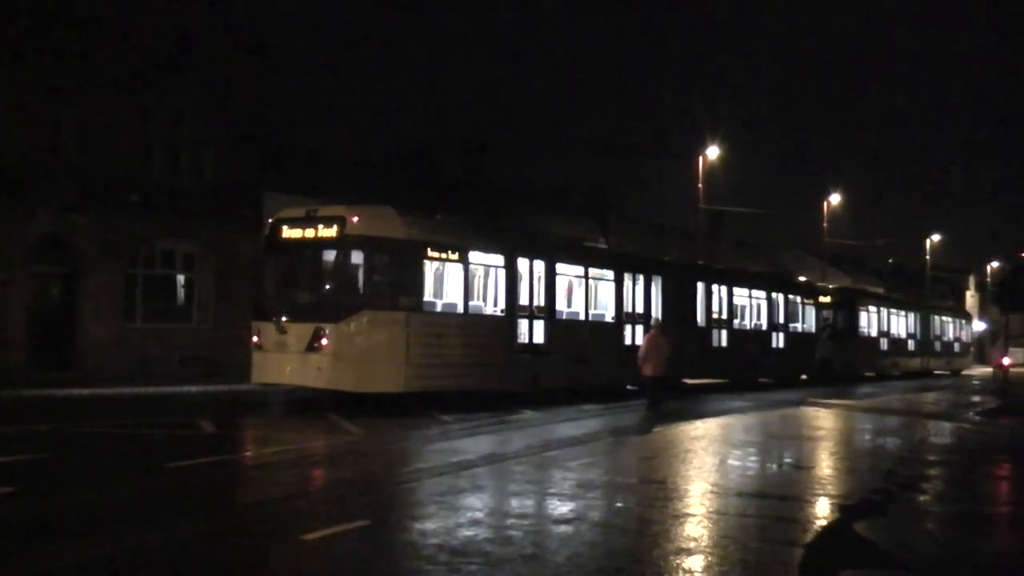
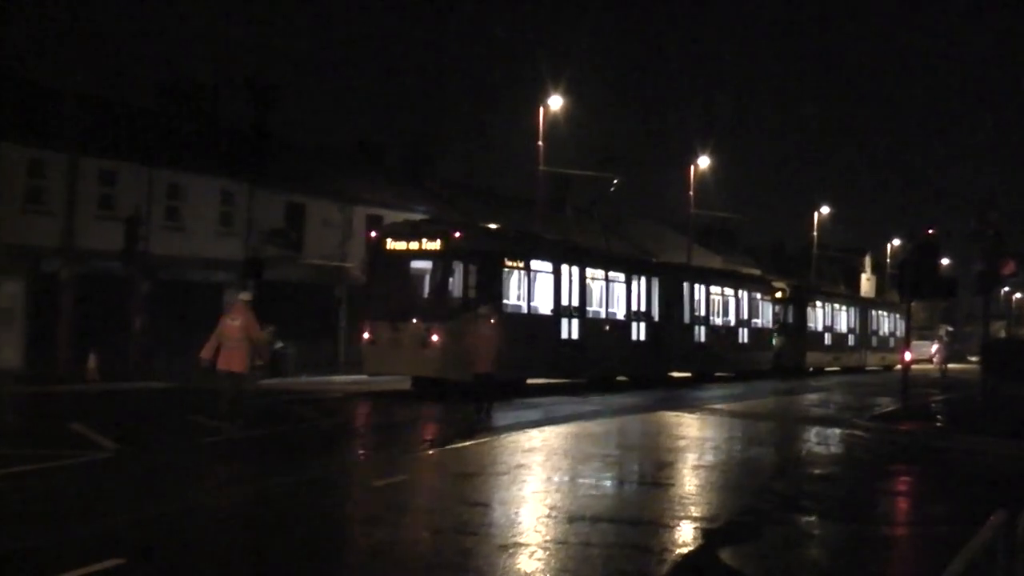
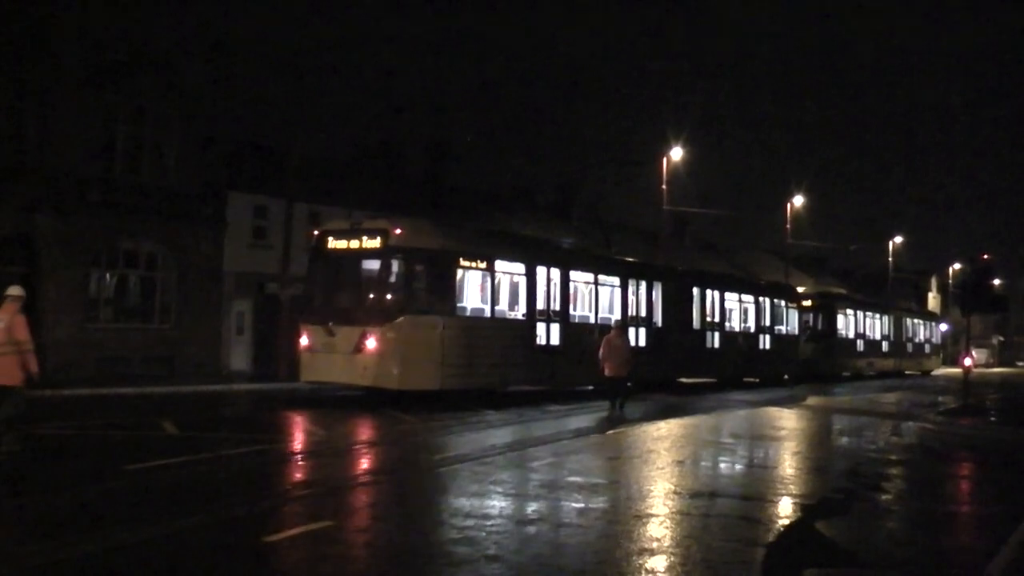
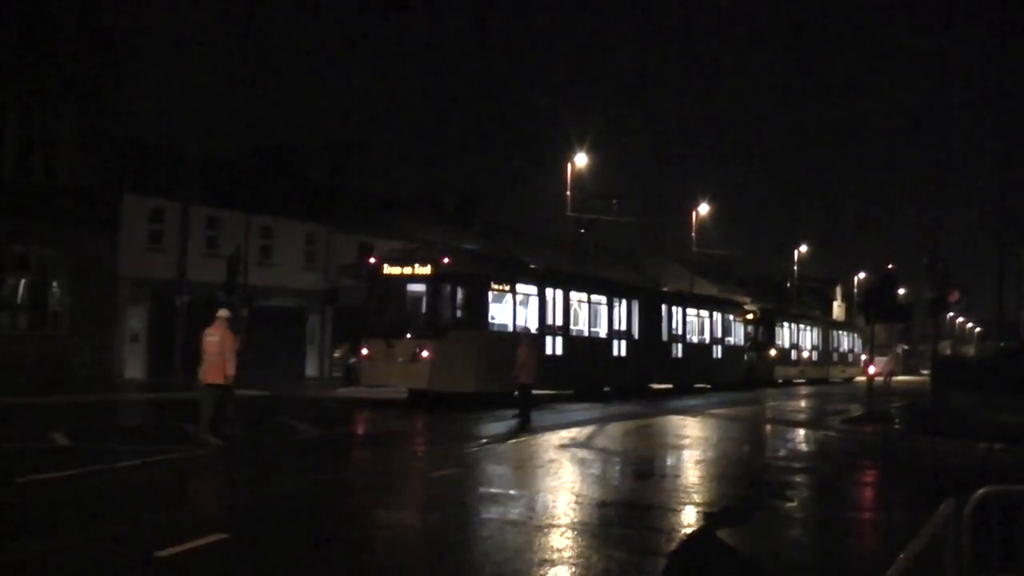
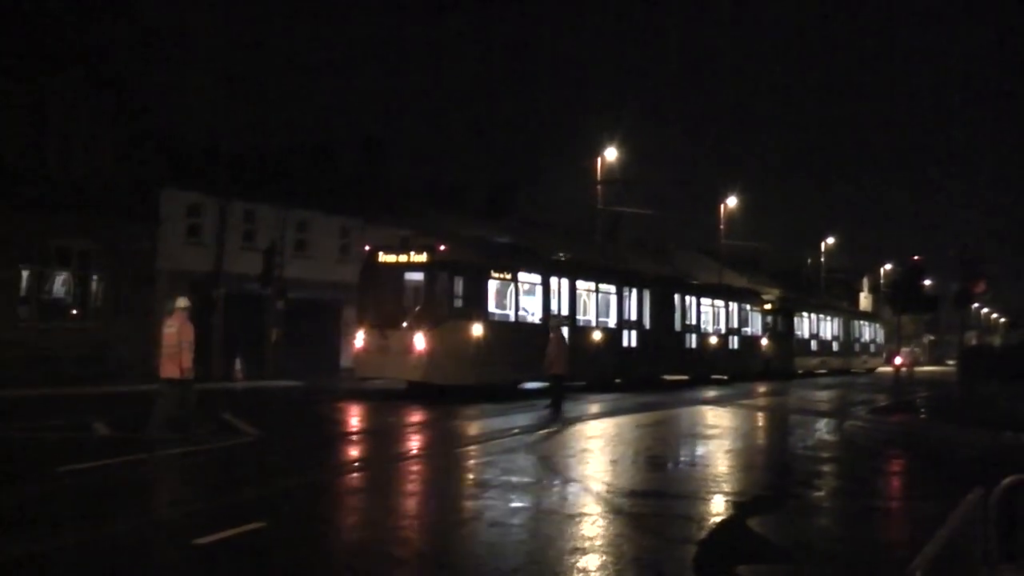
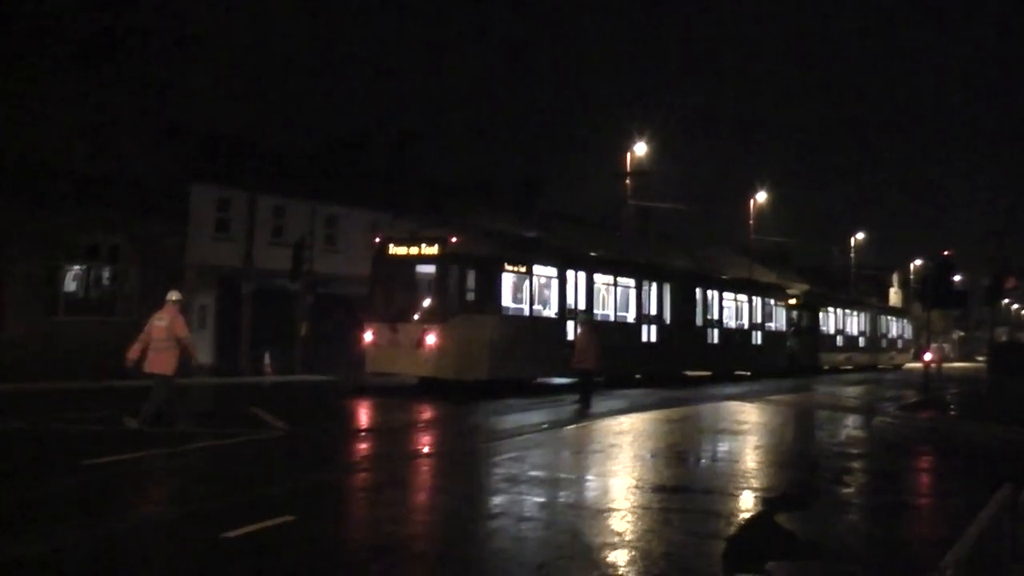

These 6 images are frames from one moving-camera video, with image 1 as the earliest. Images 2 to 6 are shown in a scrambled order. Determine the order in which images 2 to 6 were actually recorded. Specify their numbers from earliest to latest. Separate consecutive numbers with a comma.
3, 6, 5, 4, 2
